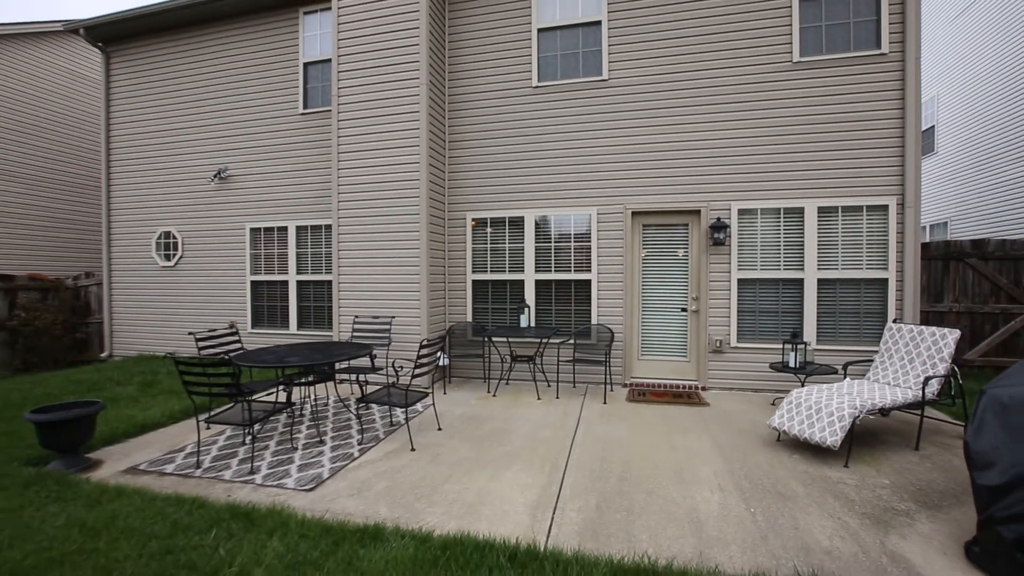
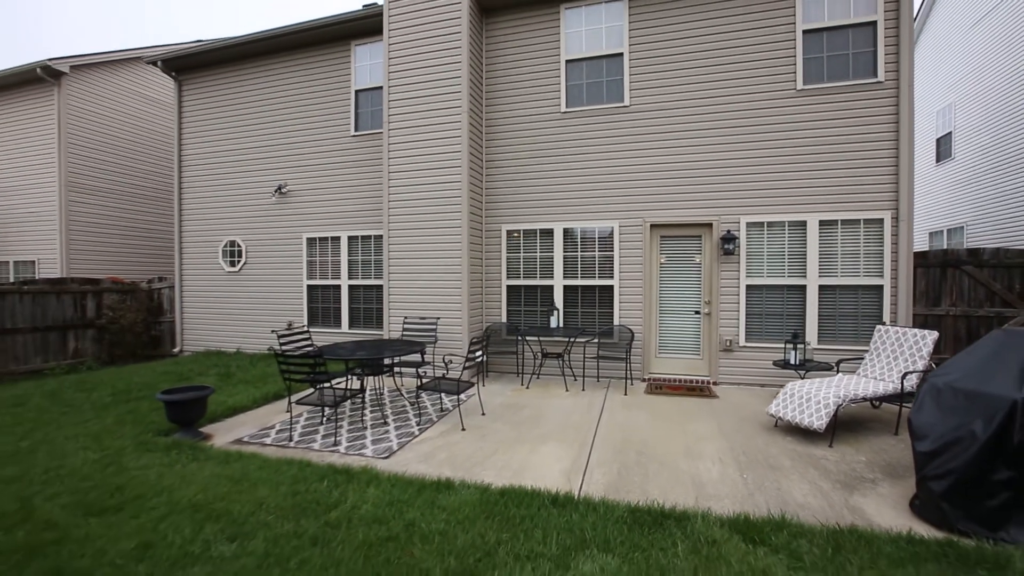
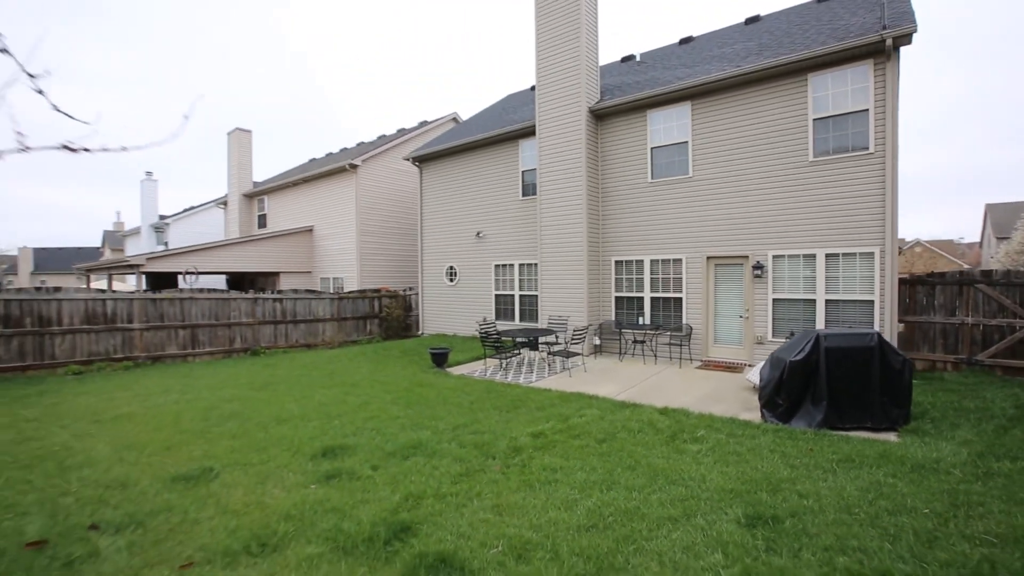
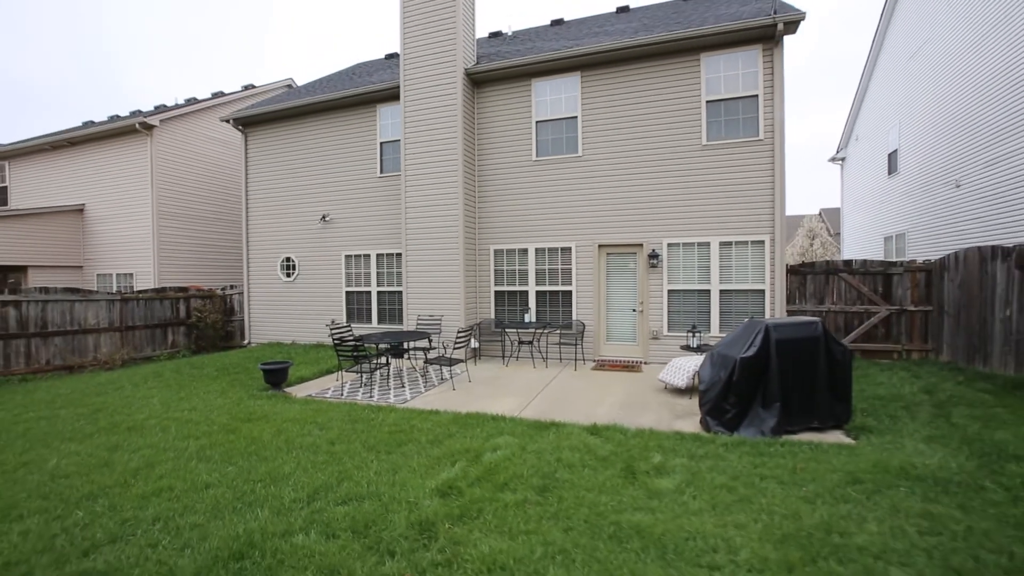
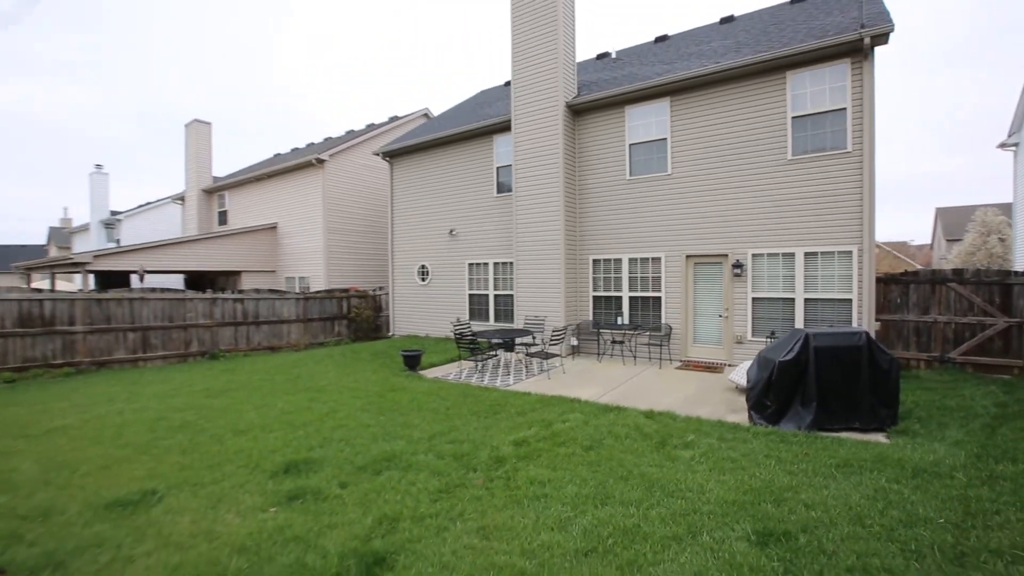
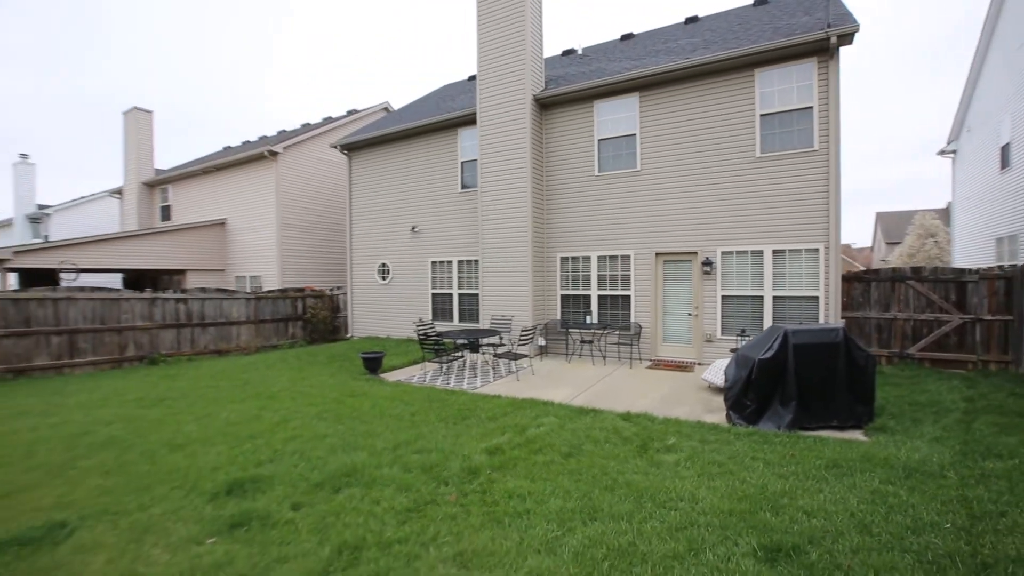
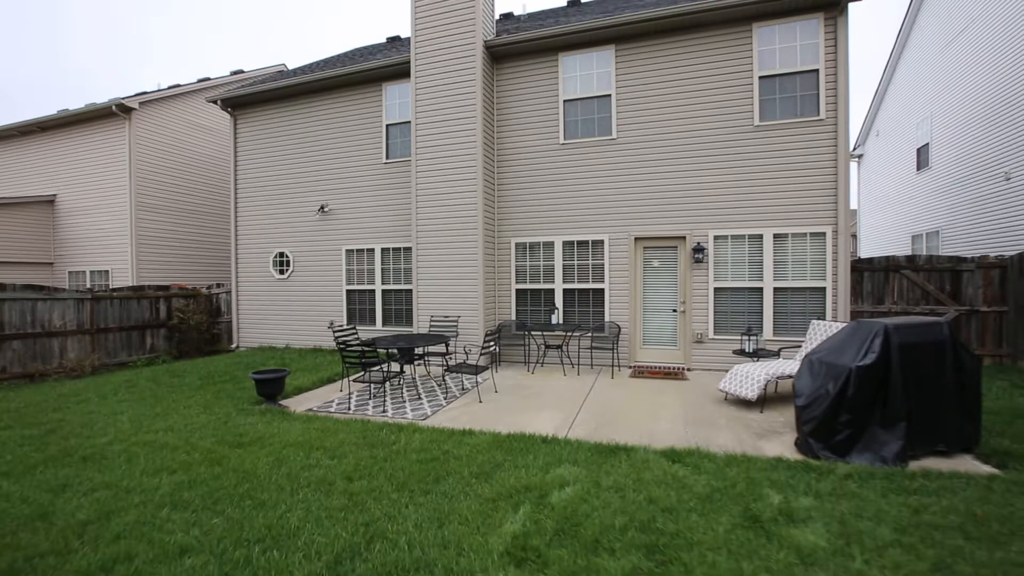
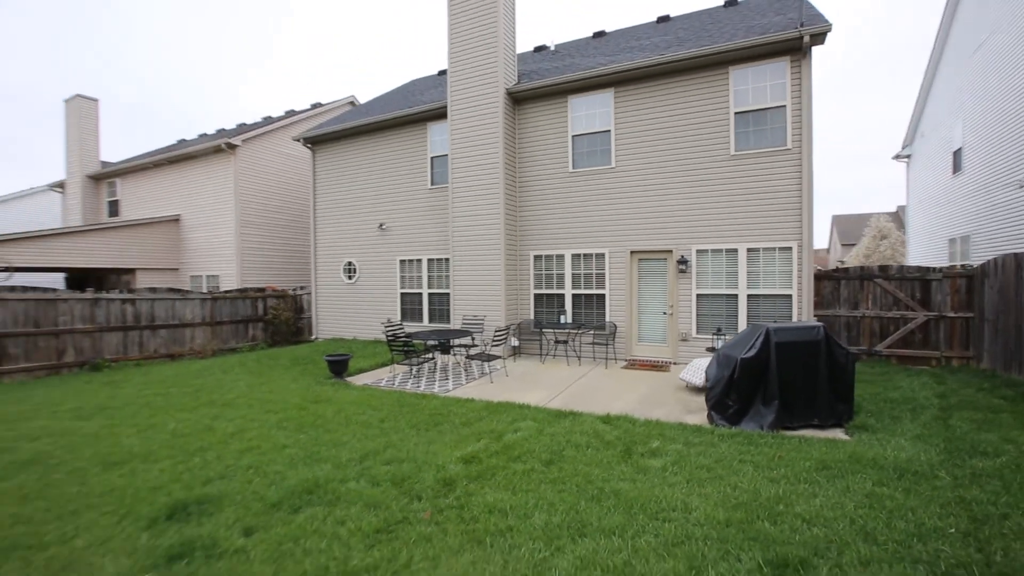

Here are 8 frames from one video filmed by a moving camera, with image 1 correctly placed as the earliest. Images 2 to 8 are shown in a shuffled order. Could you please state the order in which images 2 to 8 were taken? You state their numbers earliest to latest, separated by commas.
2, 7, 4, 8, 6, 5, 3
